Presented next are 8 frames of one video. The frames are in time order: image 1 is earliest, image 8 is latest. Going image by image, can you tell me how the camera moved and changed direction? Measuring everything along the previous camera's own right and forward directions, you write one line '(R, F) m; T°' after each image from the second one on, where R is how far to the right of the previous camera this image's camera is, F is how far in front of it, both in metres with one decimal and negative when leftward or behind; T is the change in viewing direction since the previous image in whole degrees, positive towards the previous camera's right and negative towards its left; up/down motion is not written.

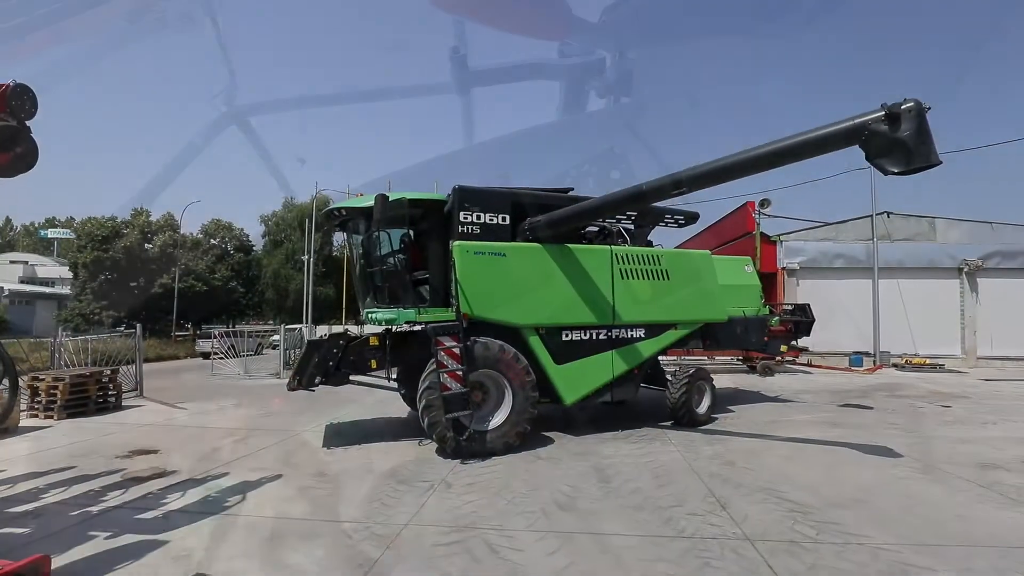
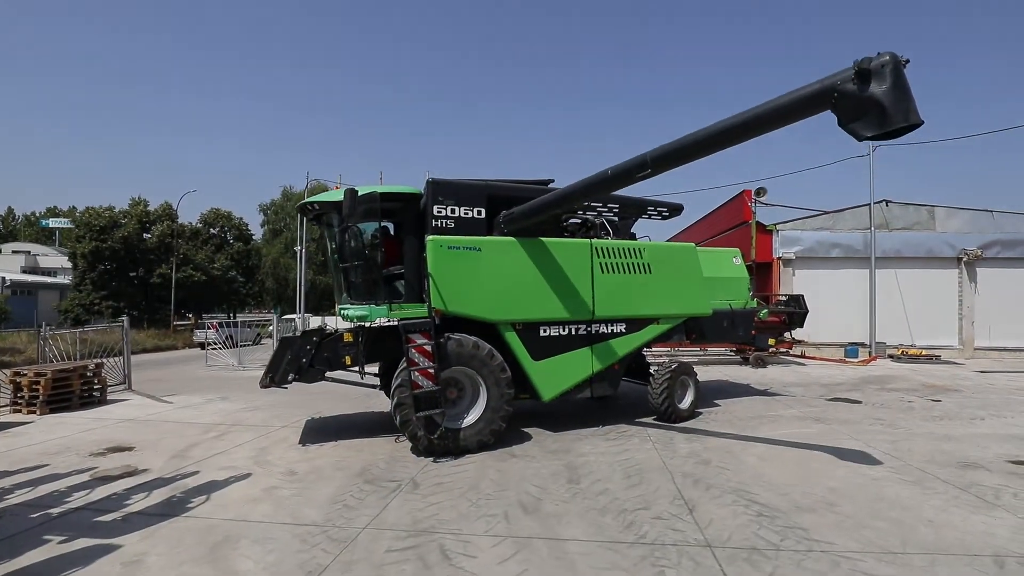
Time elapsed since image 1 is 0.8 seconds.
(+0.4, +0.1) m; 0°
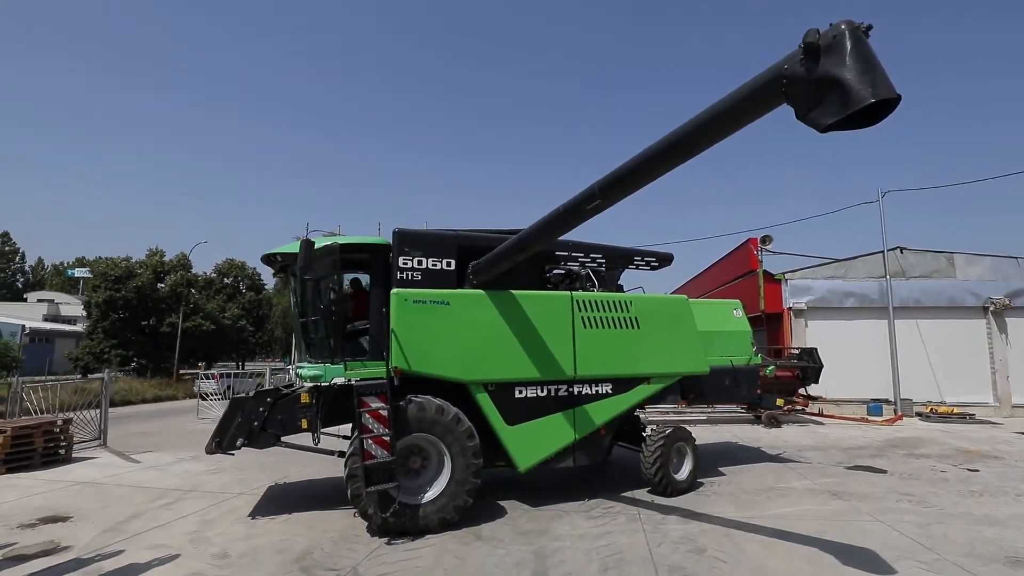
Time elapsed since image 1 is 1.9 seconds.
(+0.6, +0.6) m; -2°
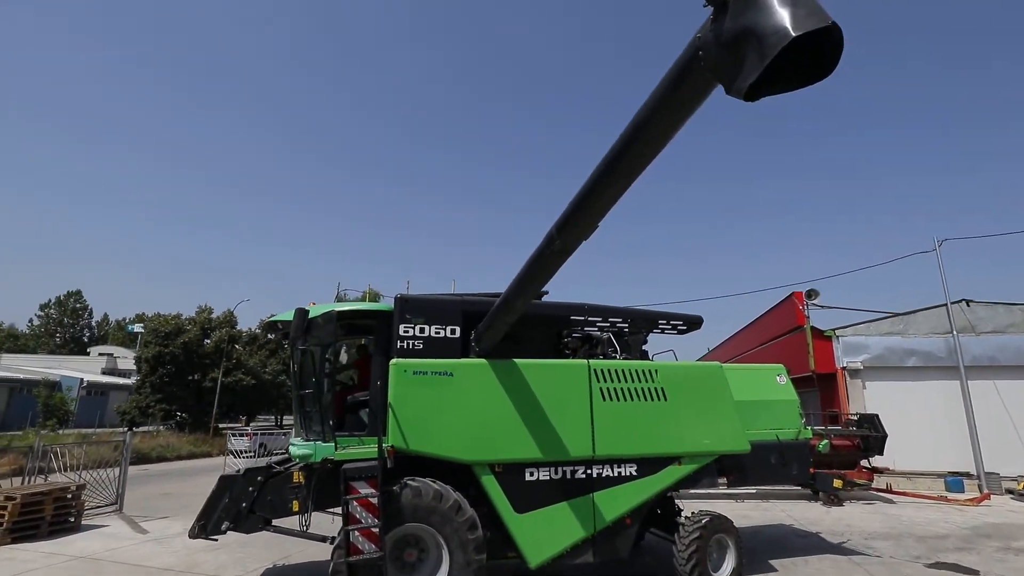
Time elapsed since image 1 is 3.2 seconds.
(+0.4, +0.6) m; -4°
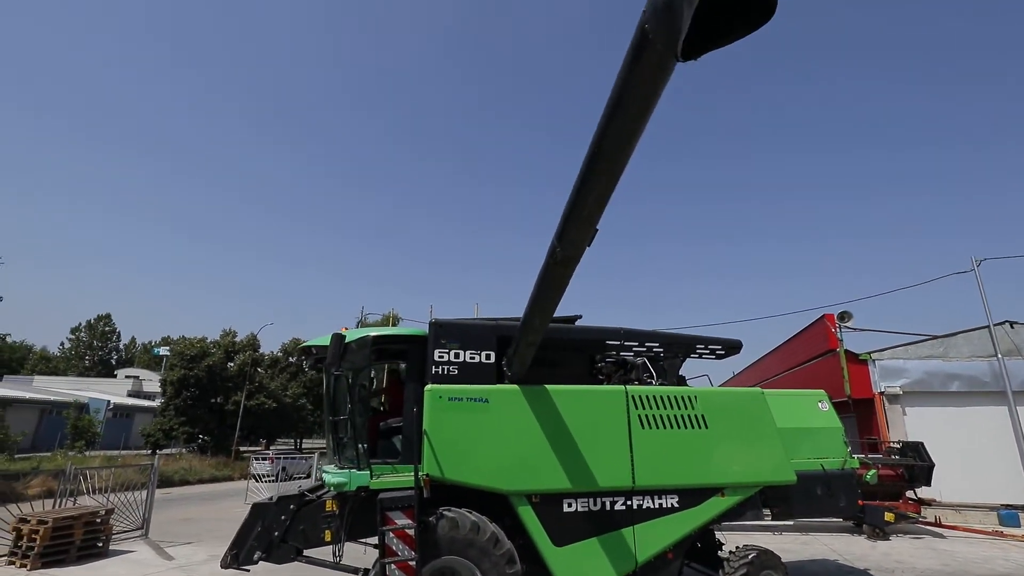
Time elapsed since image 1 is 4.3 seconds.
(-0.2, +0.1) m; -2°
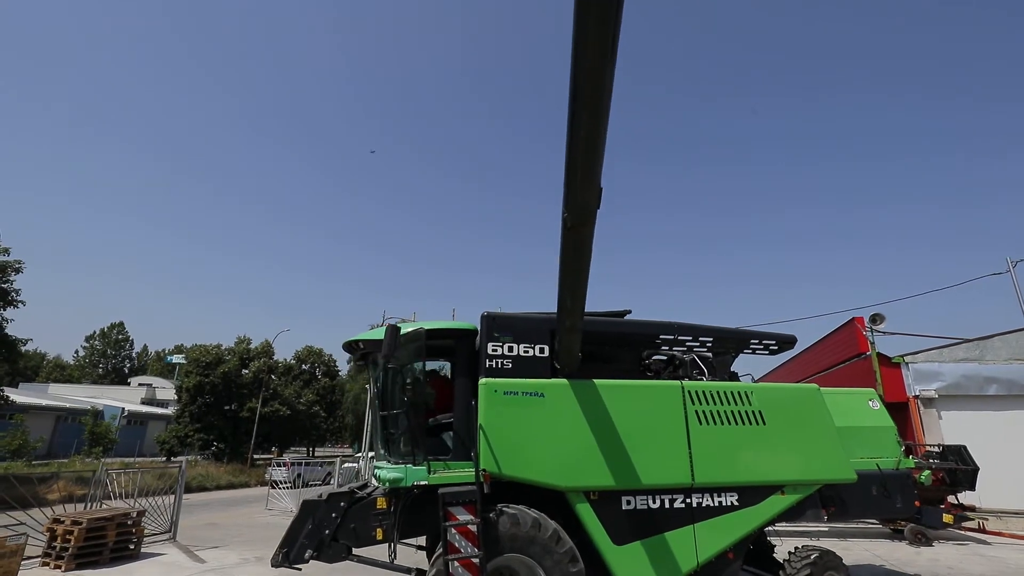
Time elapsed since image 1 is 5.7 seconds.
(-0.5, +0.1) m; -1°
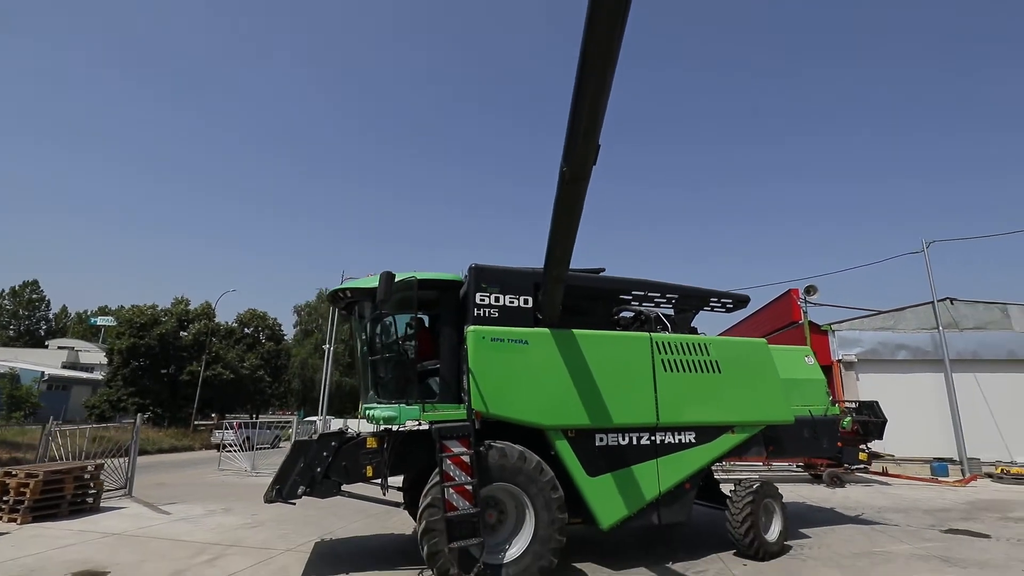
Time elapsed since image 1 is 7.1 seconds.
(-0.5, -0.4) m; +6°
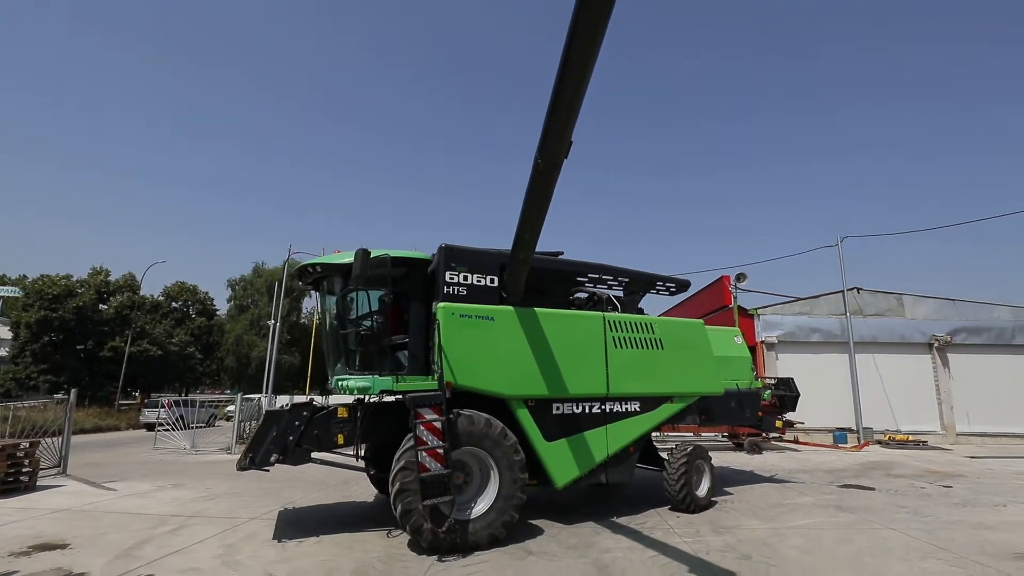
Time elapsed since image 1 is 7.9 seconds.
(-0.4, -0.5) m; +7°
